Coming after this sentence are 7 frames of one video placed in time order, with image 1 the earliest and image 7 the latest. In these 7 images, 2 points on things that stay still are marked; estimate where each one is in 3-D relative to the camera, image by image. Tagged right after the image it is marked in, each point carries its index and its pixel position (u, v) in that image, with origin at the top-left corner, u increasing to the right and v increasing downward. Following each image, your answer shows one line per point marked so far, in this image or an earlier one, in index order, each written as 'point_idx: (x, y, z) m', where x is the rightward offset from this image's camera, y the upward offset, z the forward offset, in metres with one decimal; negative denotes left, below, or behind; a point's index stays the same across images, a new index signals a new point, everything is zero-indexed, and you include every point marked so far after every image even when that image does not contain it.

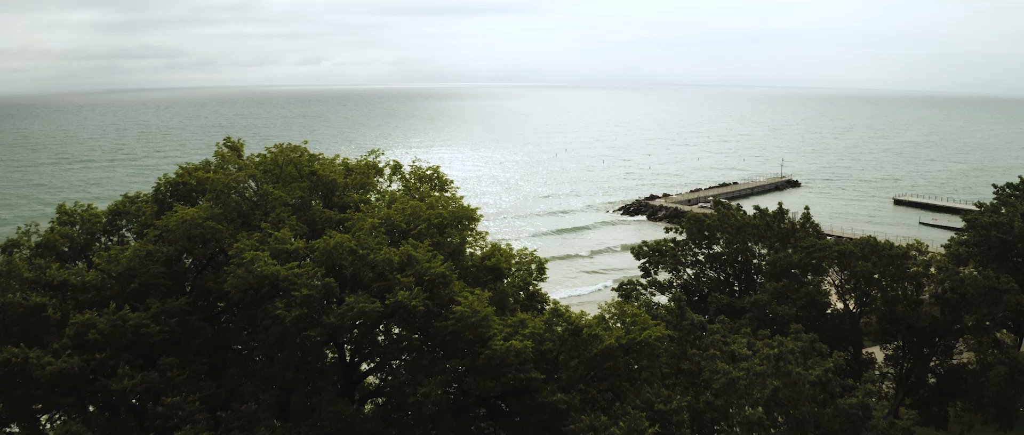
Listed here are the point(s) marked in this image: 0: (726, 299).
0: (+4.6, -1.8, +15.6) m
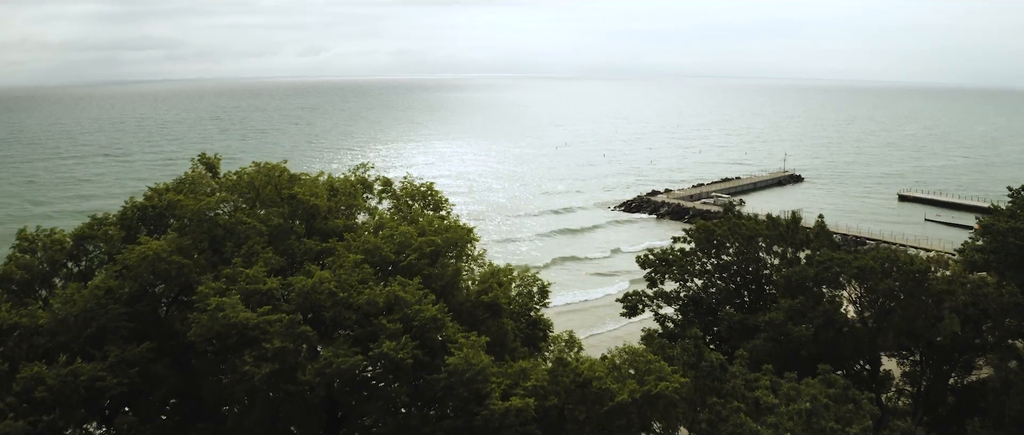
0: (+4.6, -2.0, +14.8) m
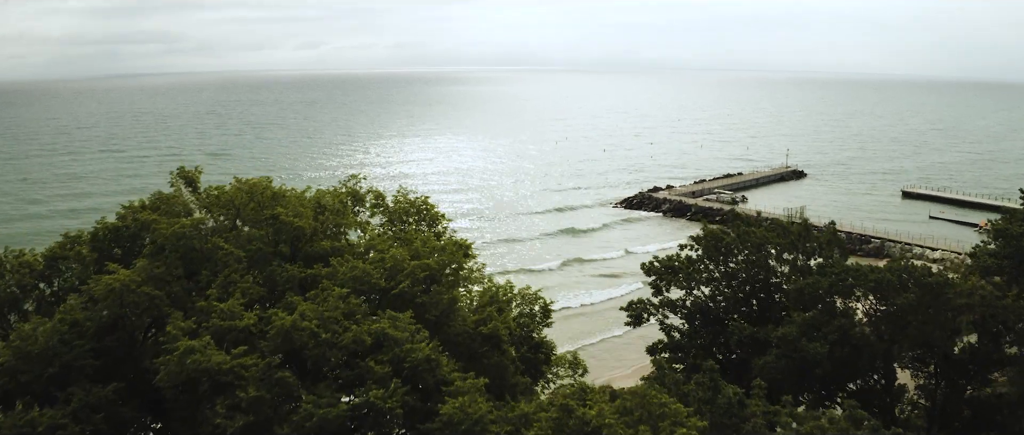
0: (+4.7, -2.2, +14.2) m
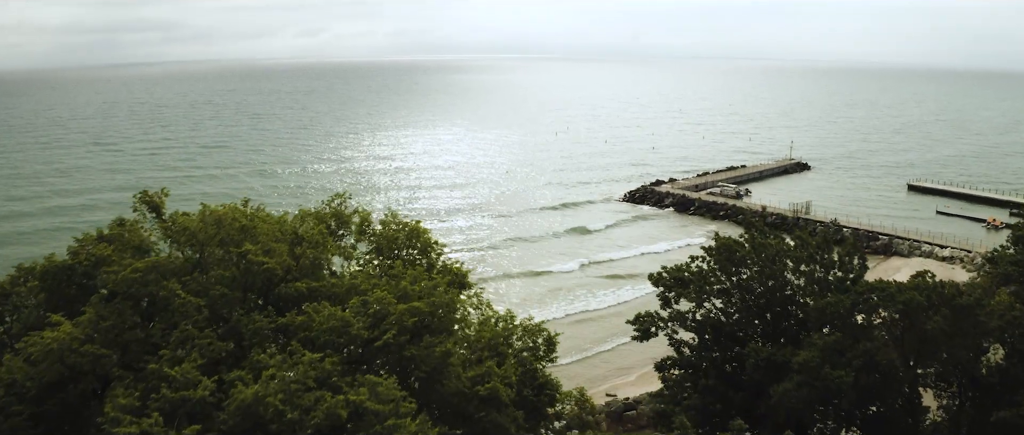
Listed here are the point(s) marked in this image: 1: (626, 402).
0: (+4.7, -2.4, +13.3) m
1: (+3.1, -4.9, +19.8) m
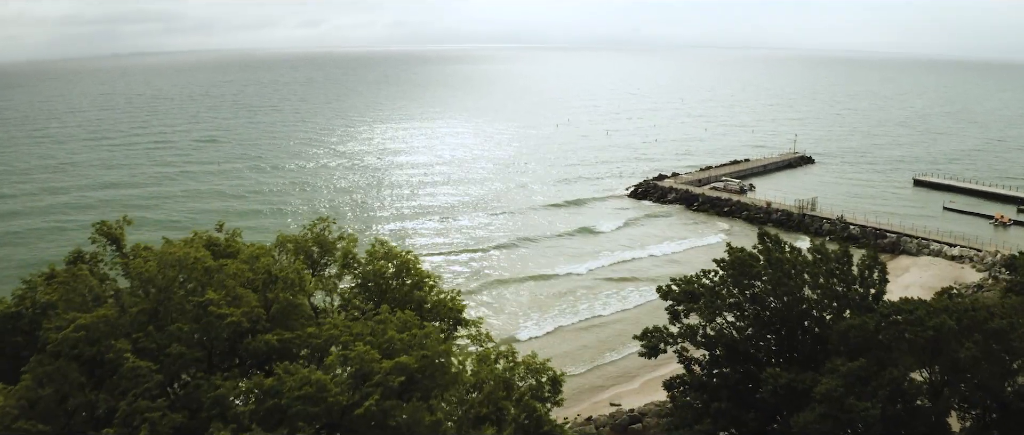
0: (+4.7, -2.7, +12.5) m
1: (+3.1, -5.1, +19.0) m
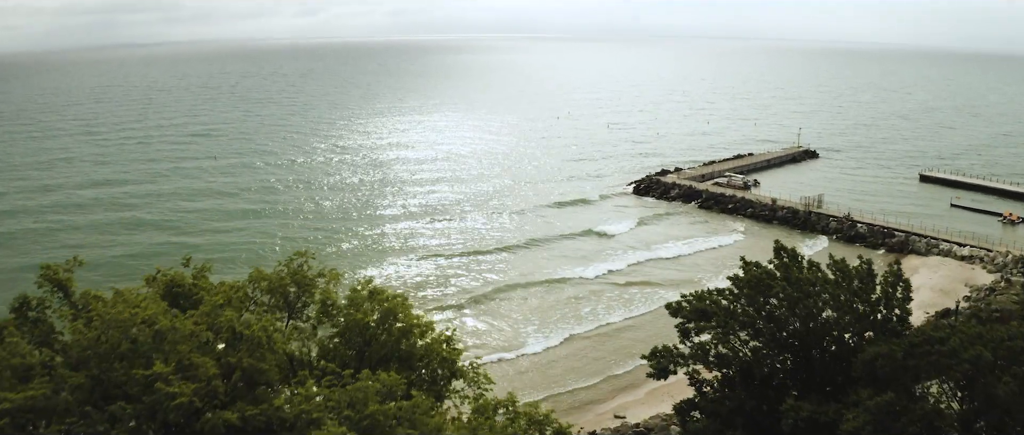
0: (+4.7, -3.0, +11.7) m
1: (+3.1, -5.3, +18.2) m
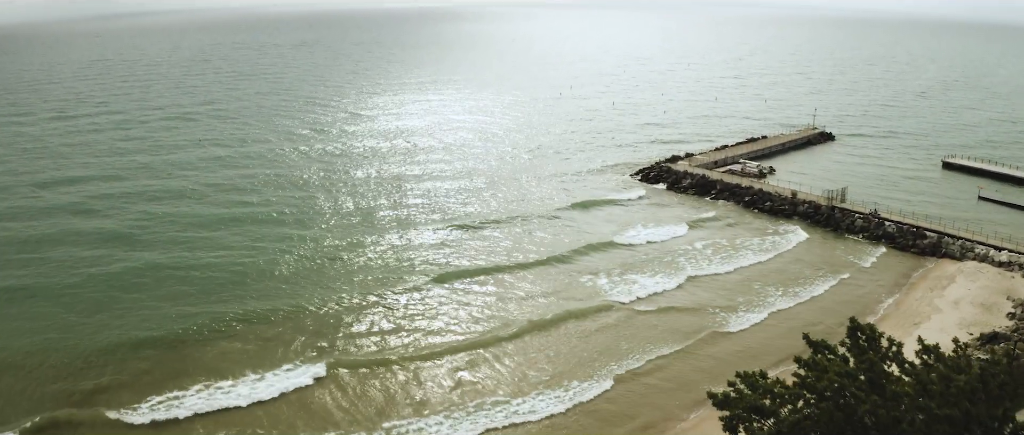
0: (+4.8, -4.3, +8.8) m
1: (+3.3, -6.4, +15.4) m
